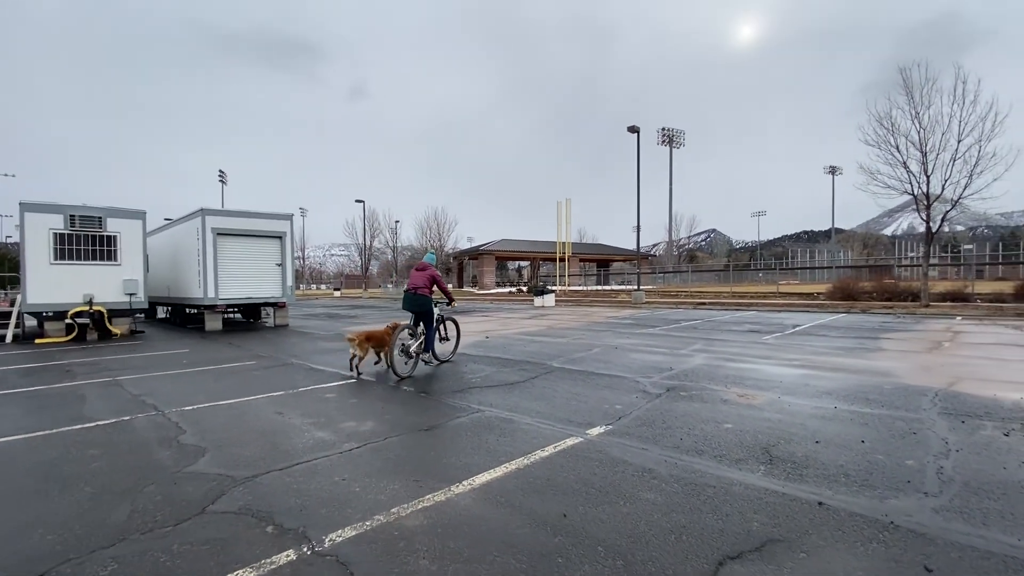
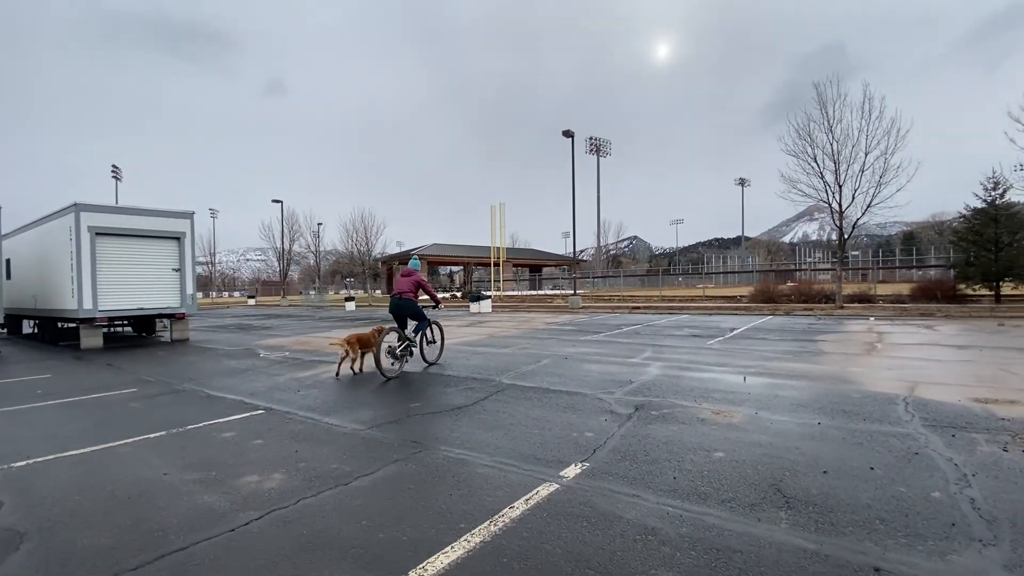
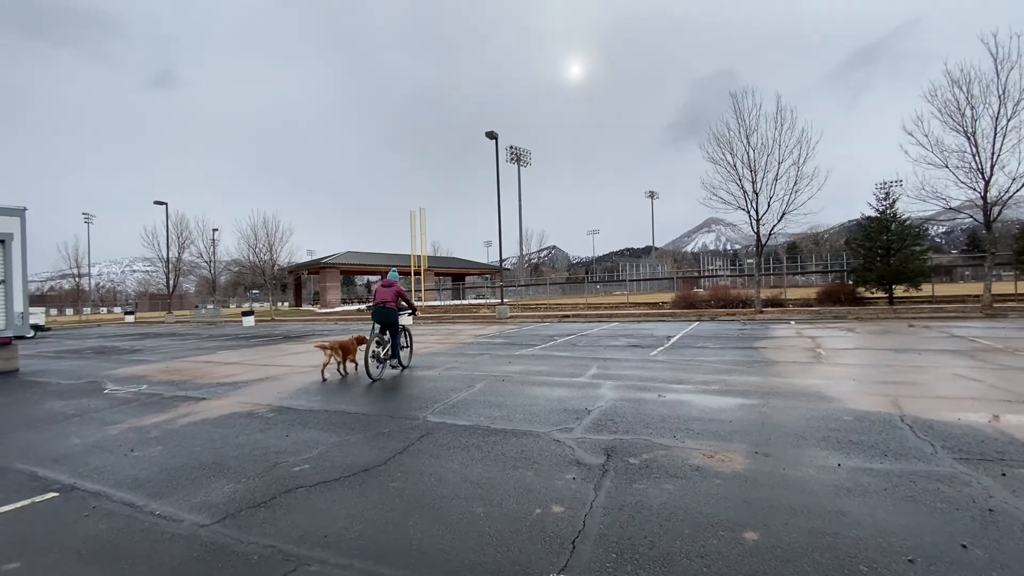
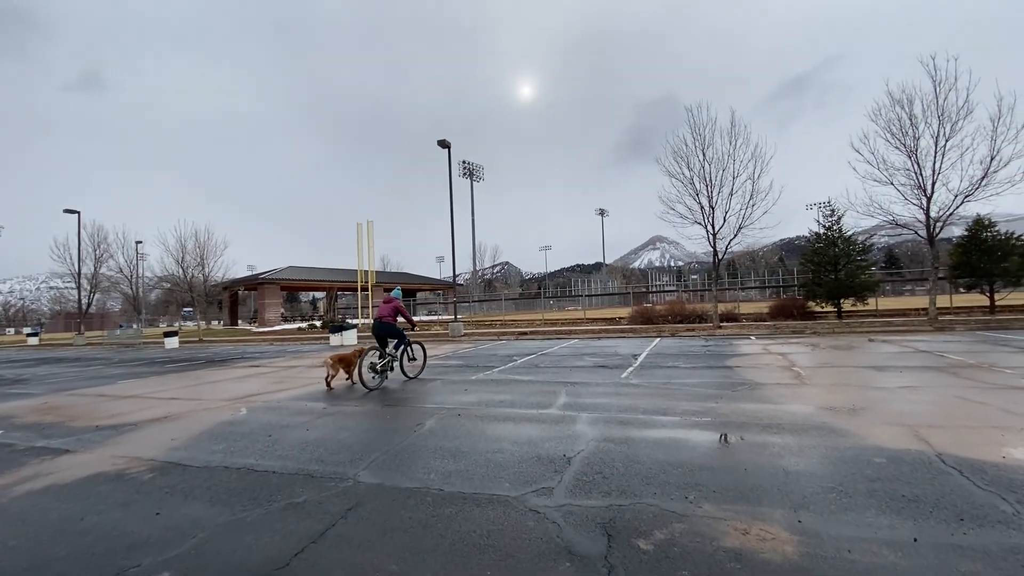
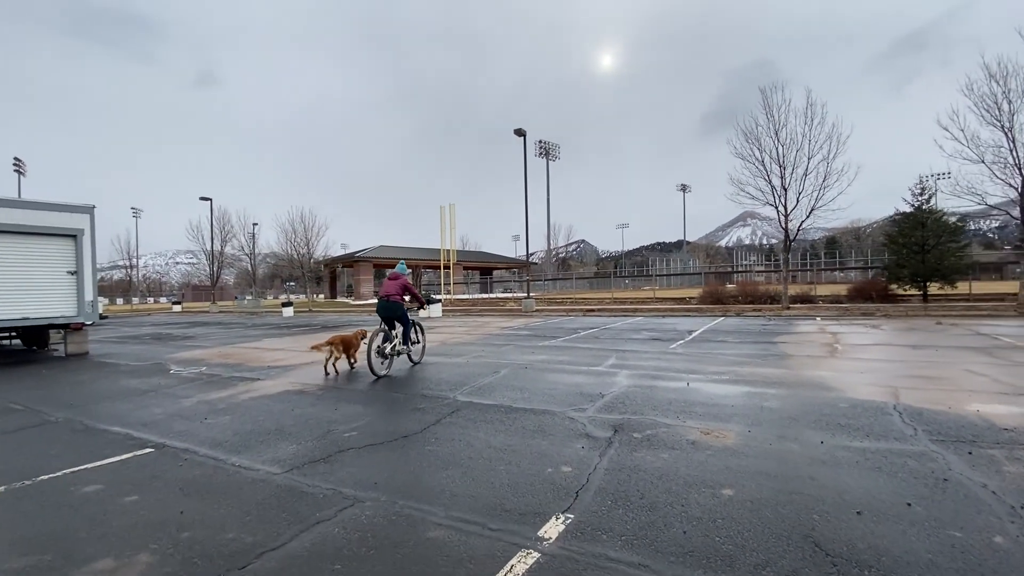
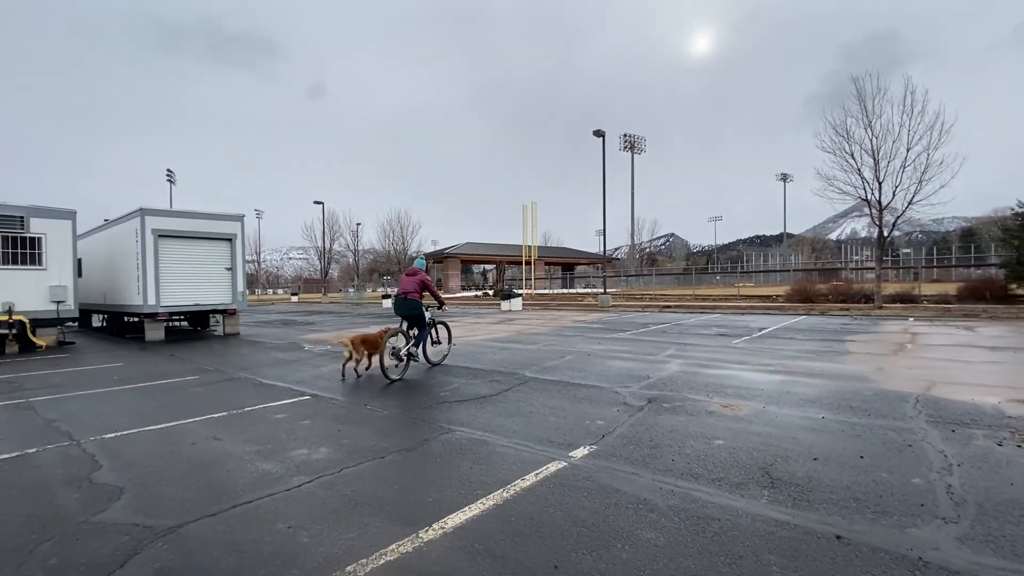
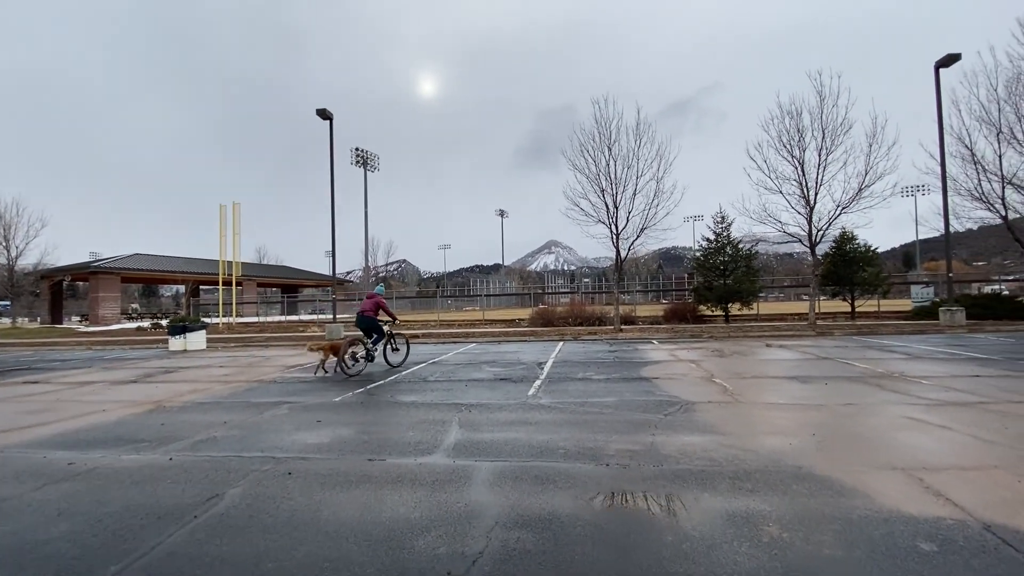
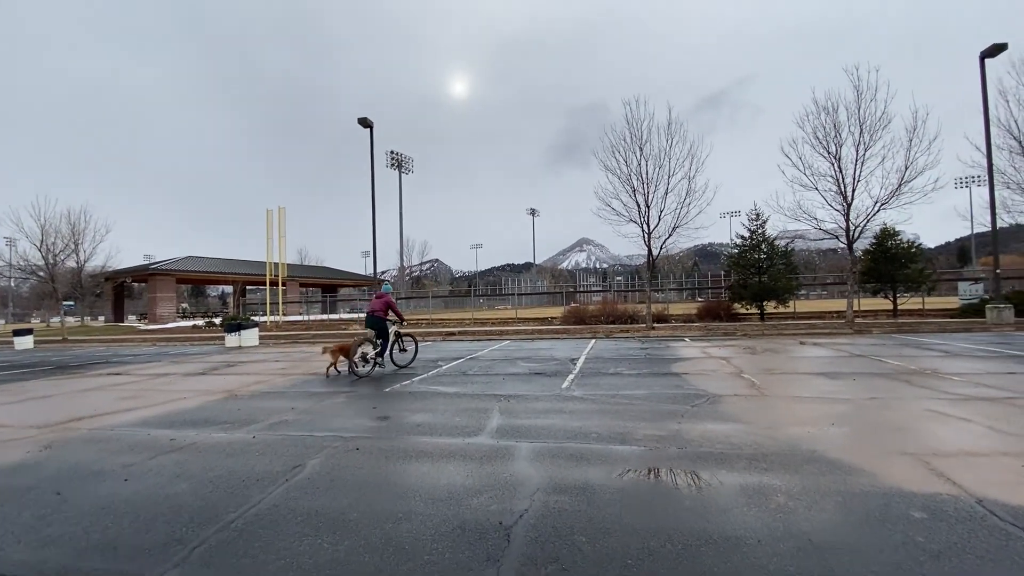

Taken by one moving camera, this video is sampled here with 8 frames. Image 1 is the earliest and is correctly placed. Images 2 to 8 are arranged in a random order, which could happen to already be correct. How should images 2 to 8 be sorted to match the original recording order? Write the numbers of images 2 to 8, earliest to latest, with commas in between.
6, 2, 5, 3, 4, 8, 7
